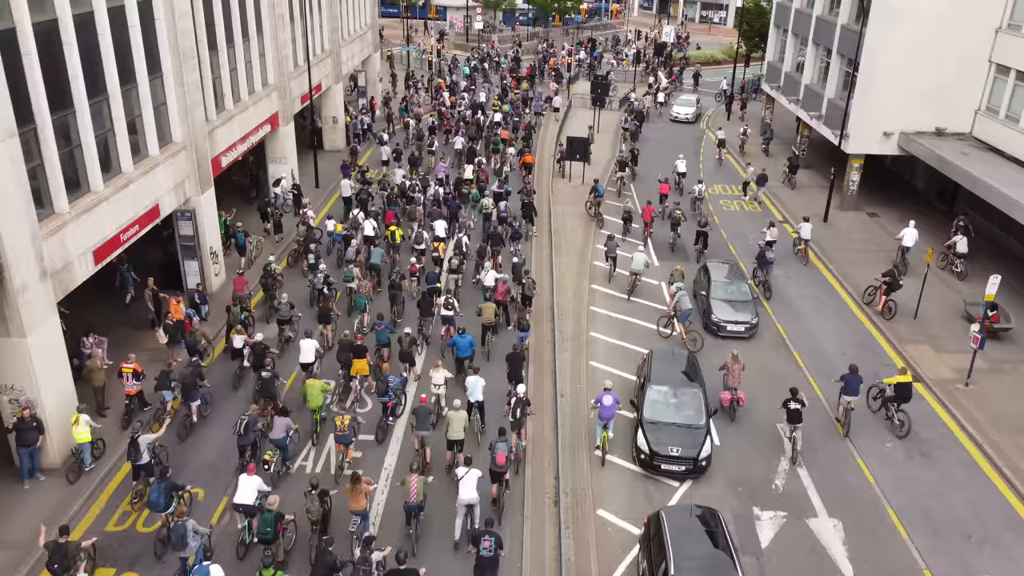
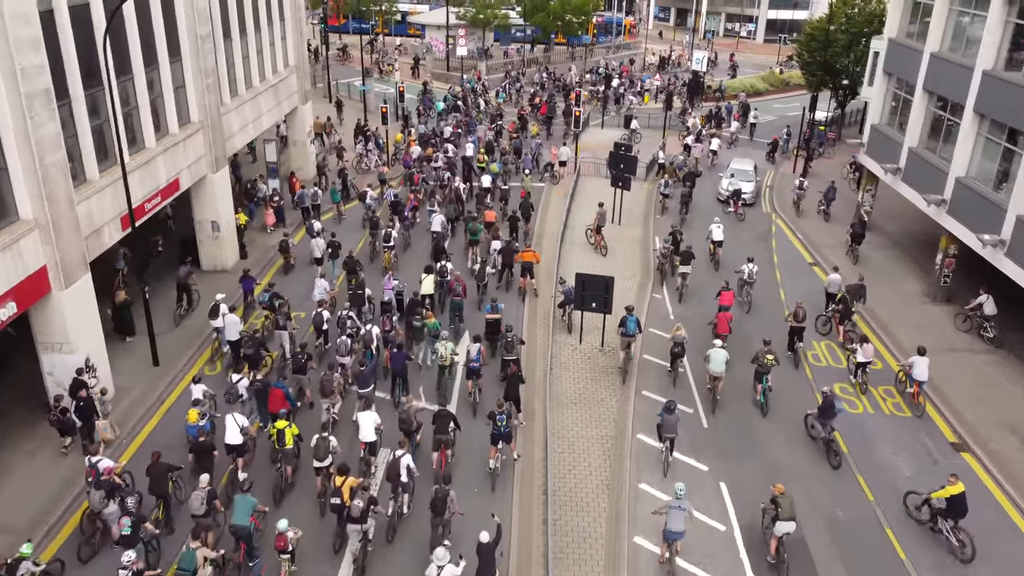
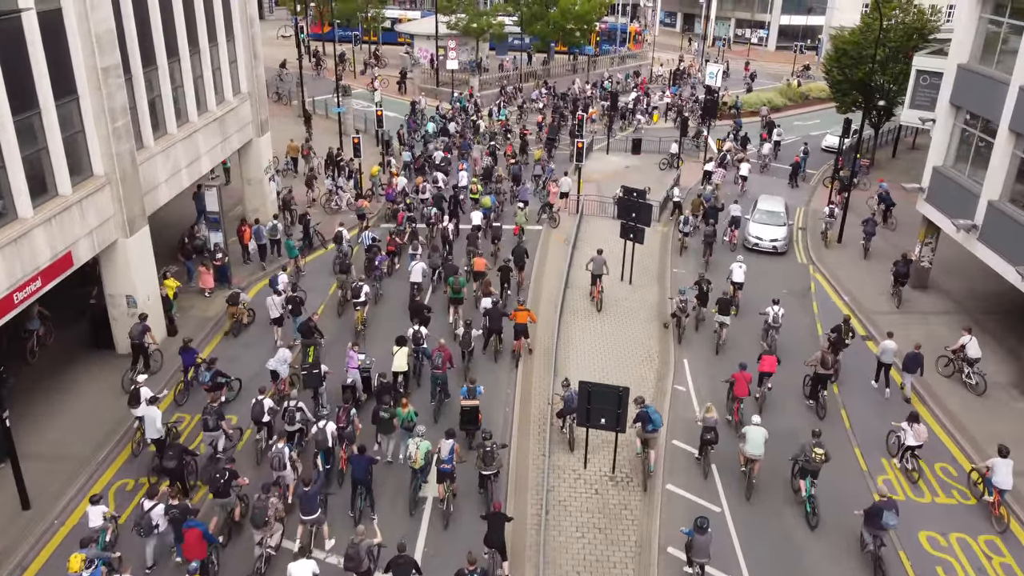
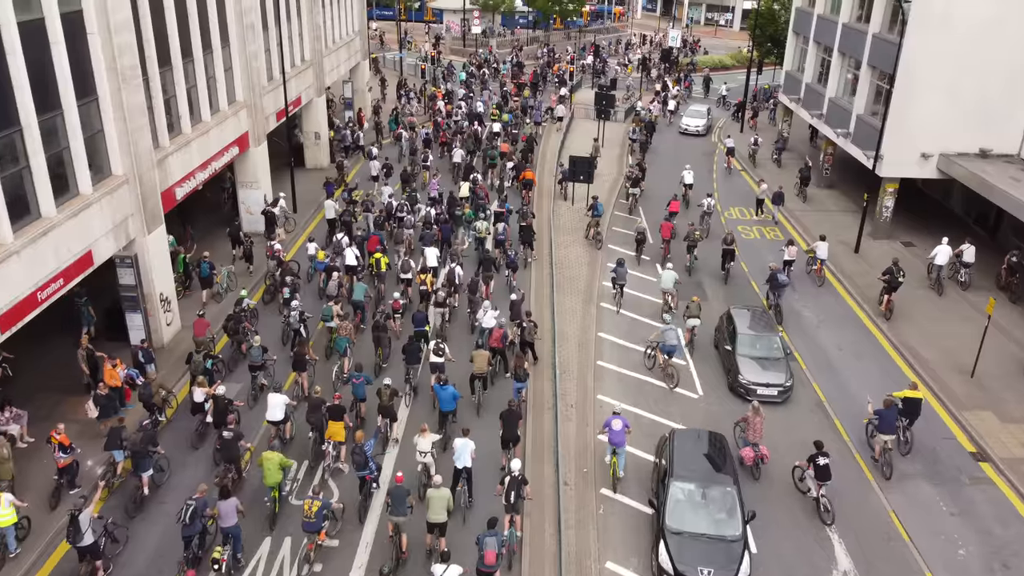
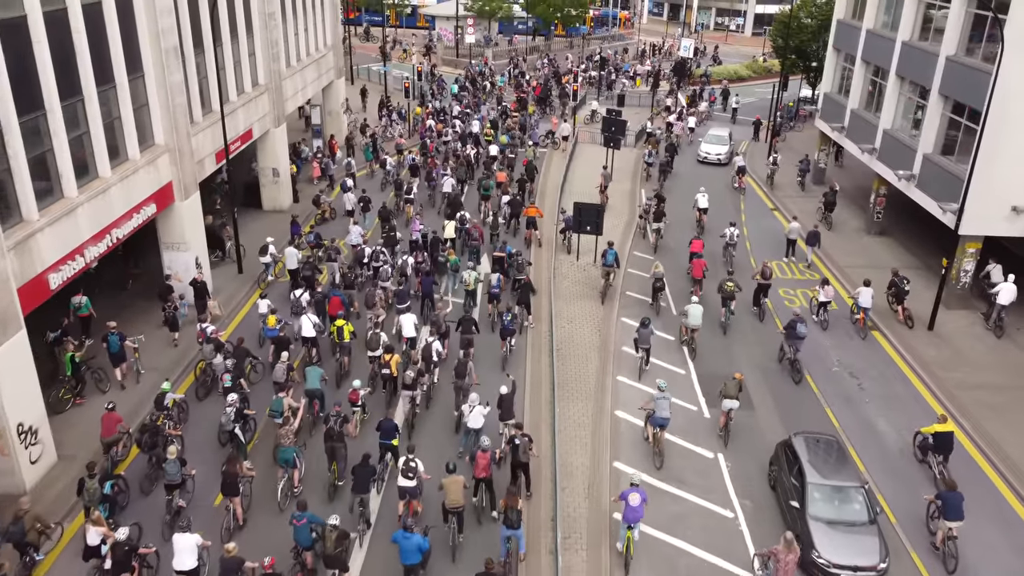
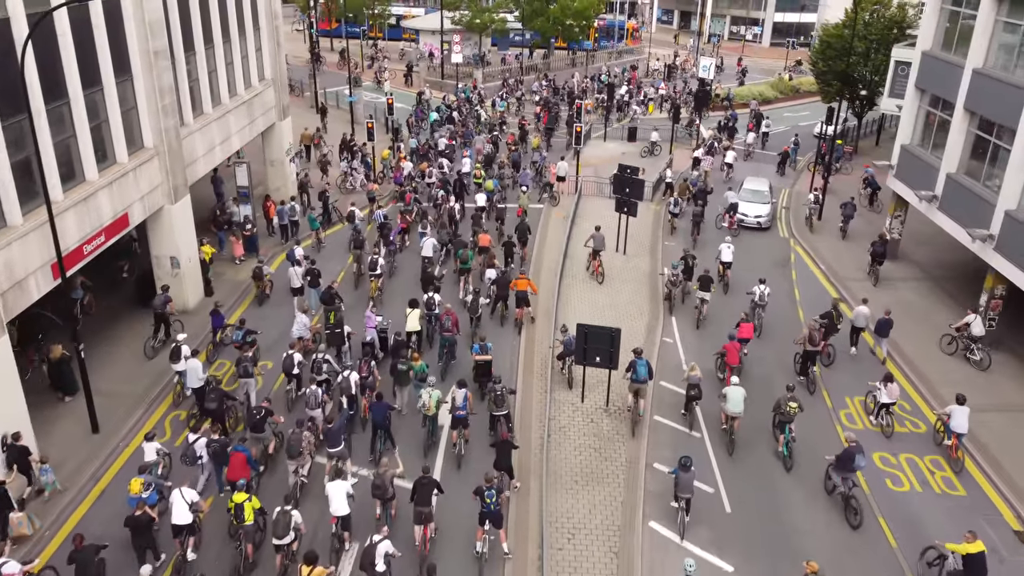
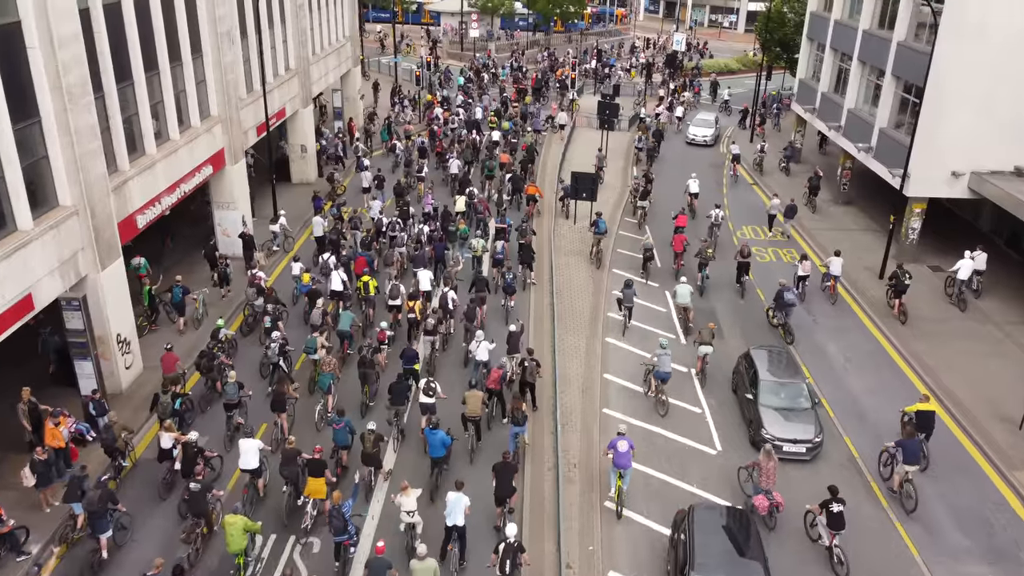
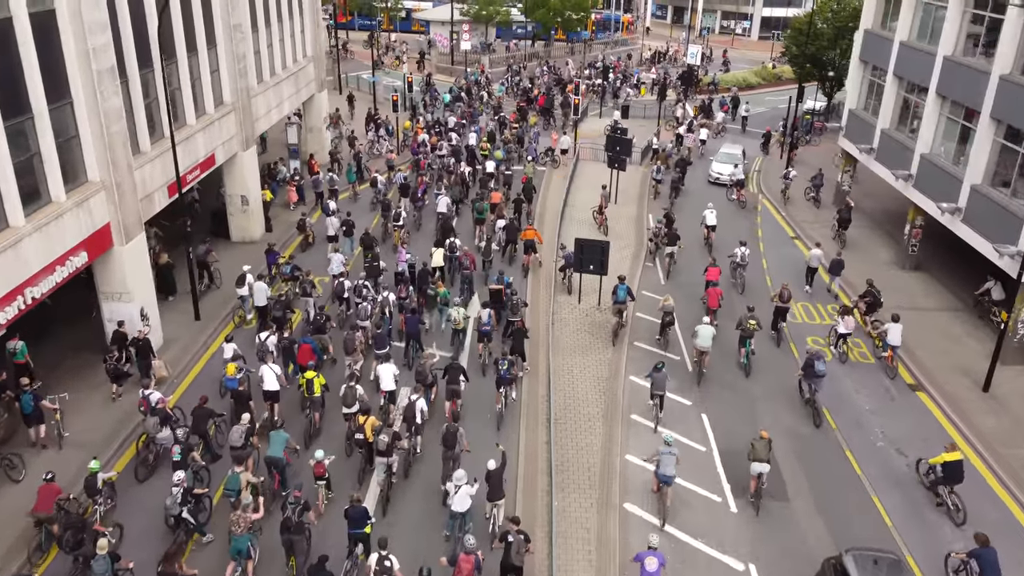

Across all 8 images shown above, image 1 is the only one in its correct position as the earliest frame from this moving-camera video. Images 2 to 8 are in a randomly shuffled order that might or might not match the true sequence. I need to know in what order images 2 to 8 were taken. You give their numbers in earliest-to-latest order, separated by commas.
4, 7, 5, 8, 2, 6, 3
